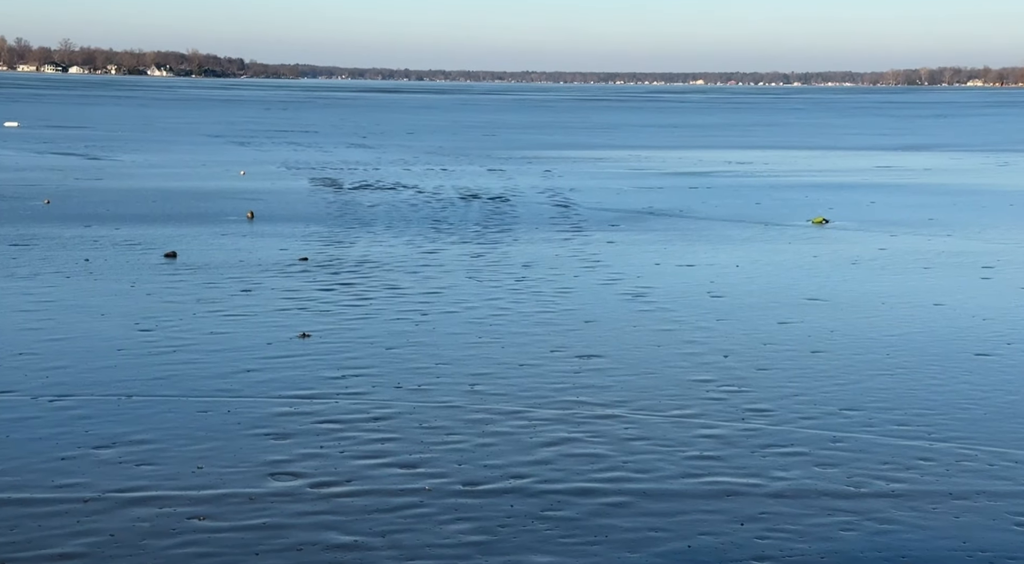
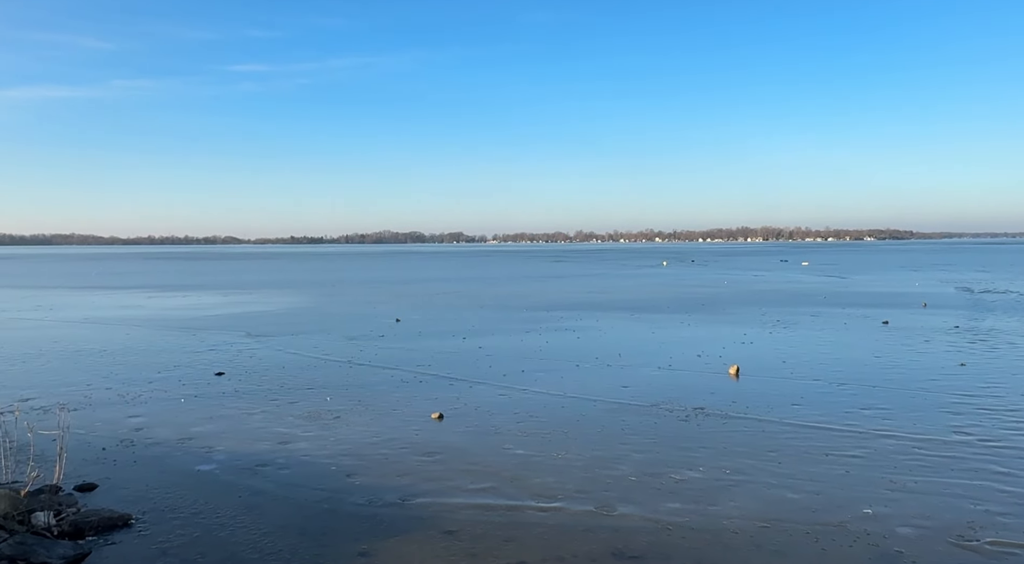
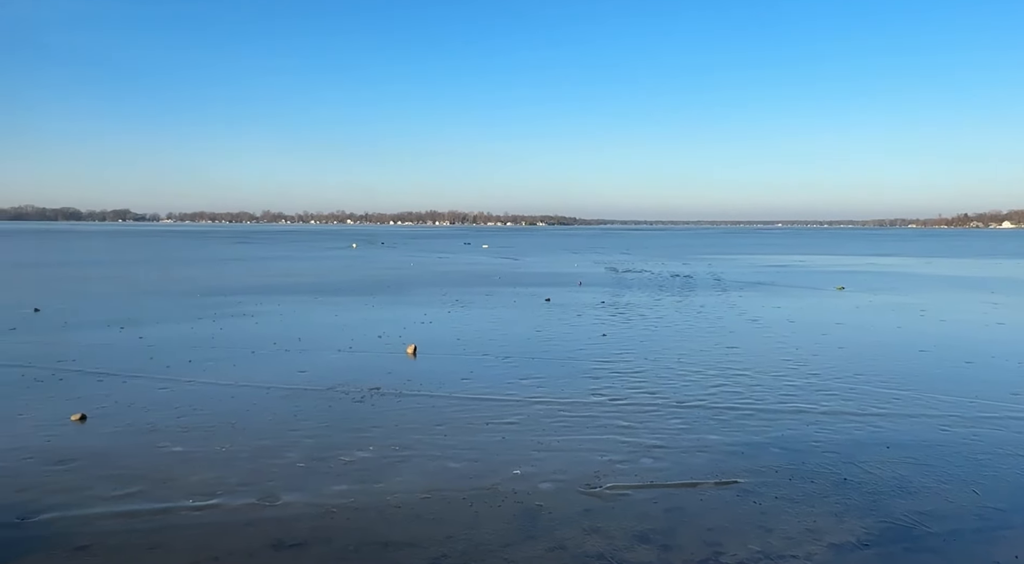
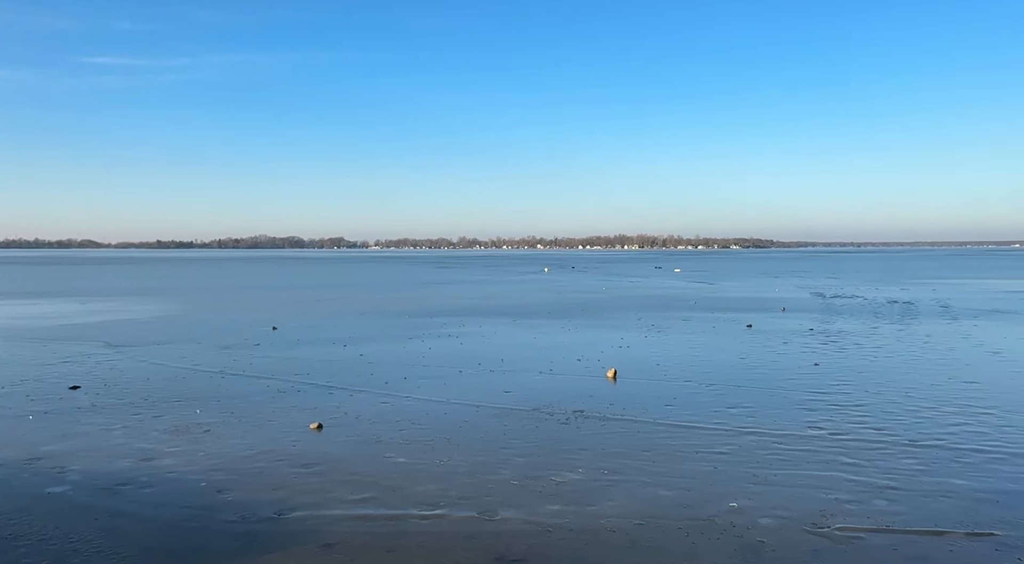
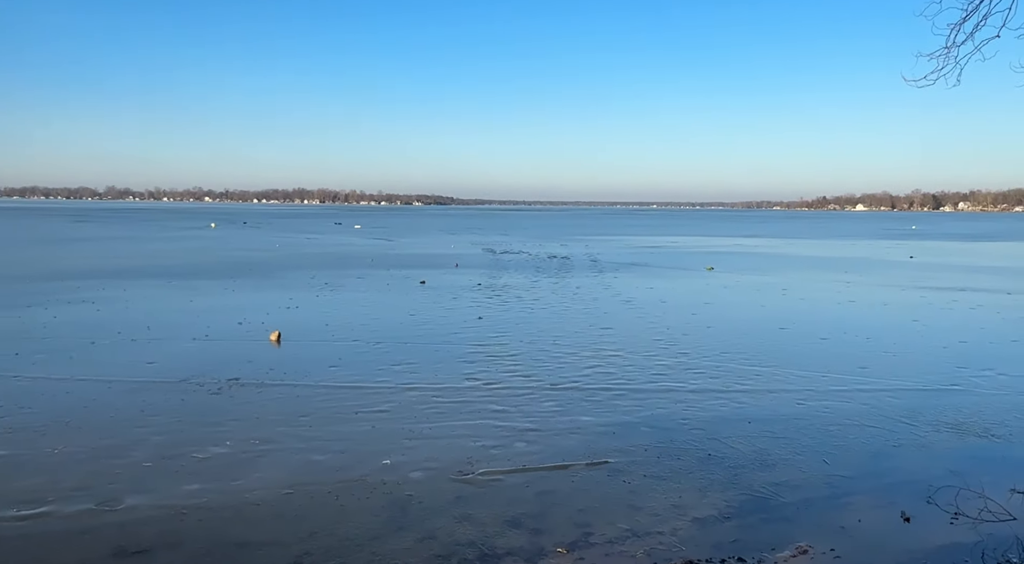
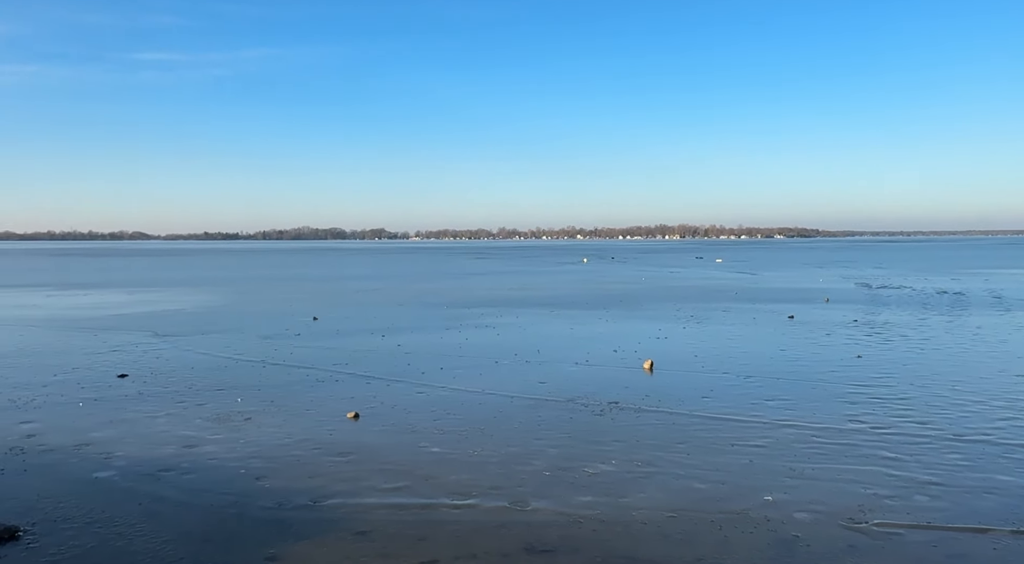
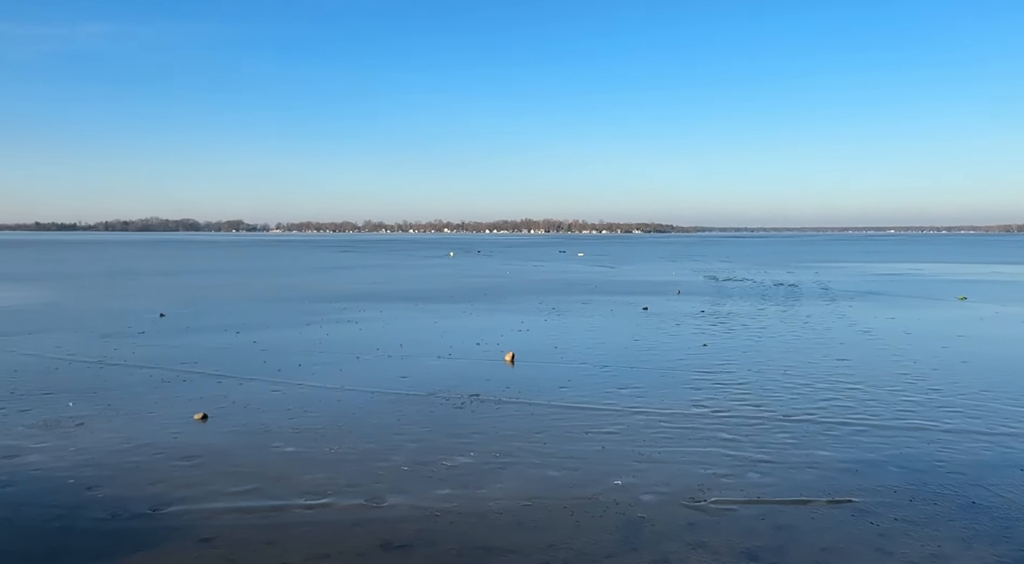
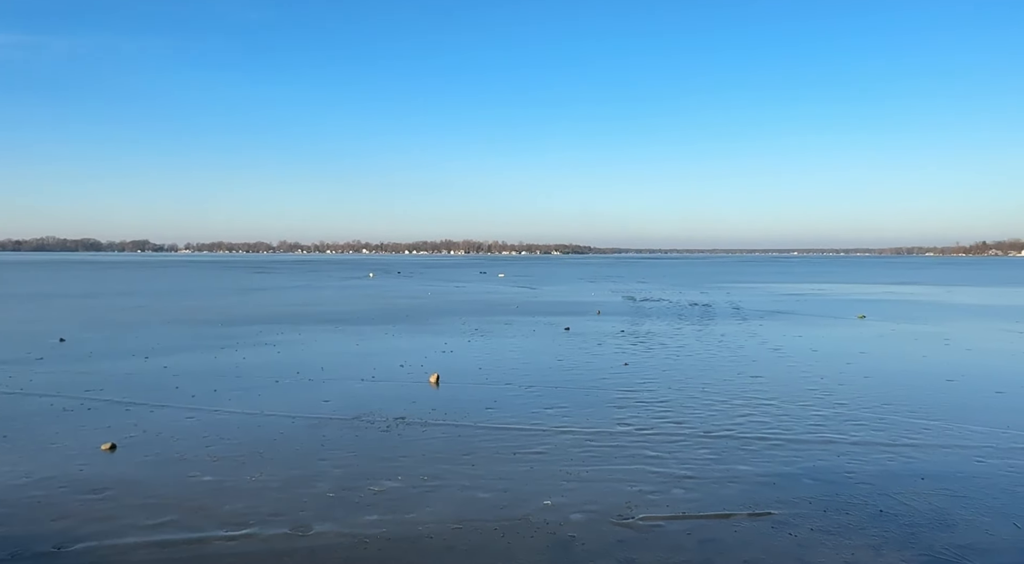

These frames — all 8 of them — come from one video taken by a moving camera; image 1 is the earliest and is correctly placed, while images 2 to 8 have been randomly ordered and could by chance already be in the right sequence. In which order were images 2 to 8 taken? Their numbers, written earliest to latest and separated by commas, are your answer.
5, 3, 7, 6, 2, 4, 8
